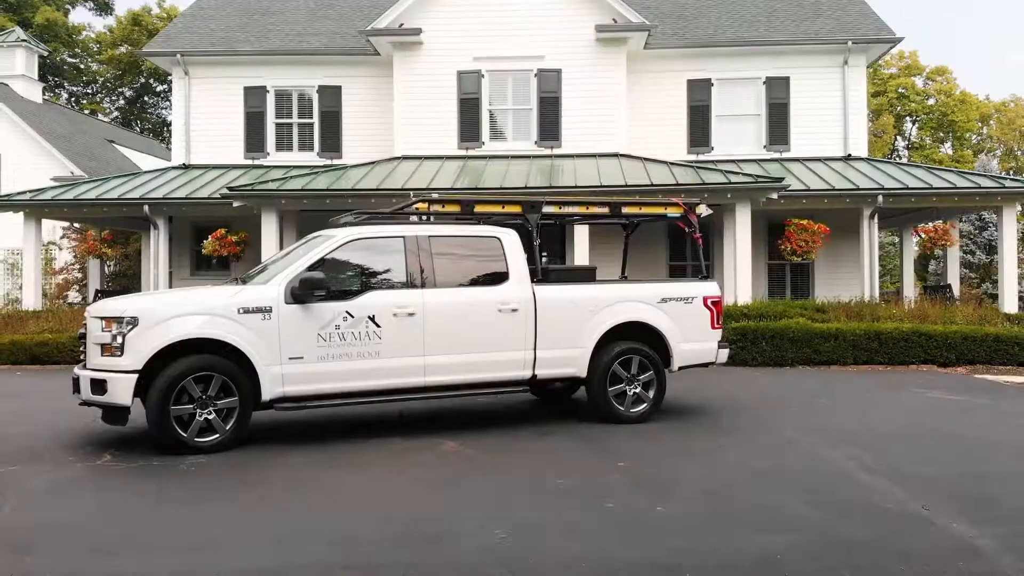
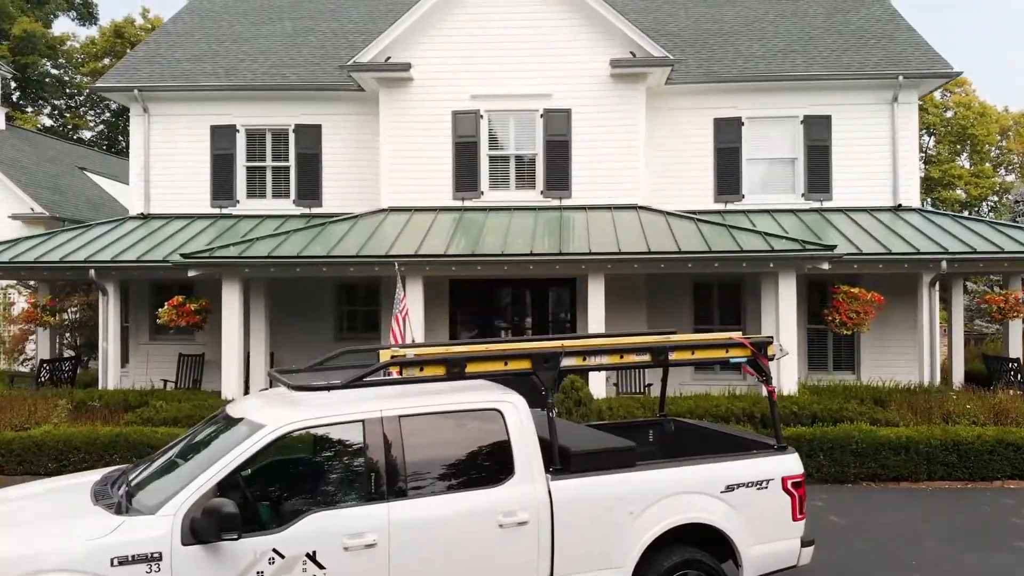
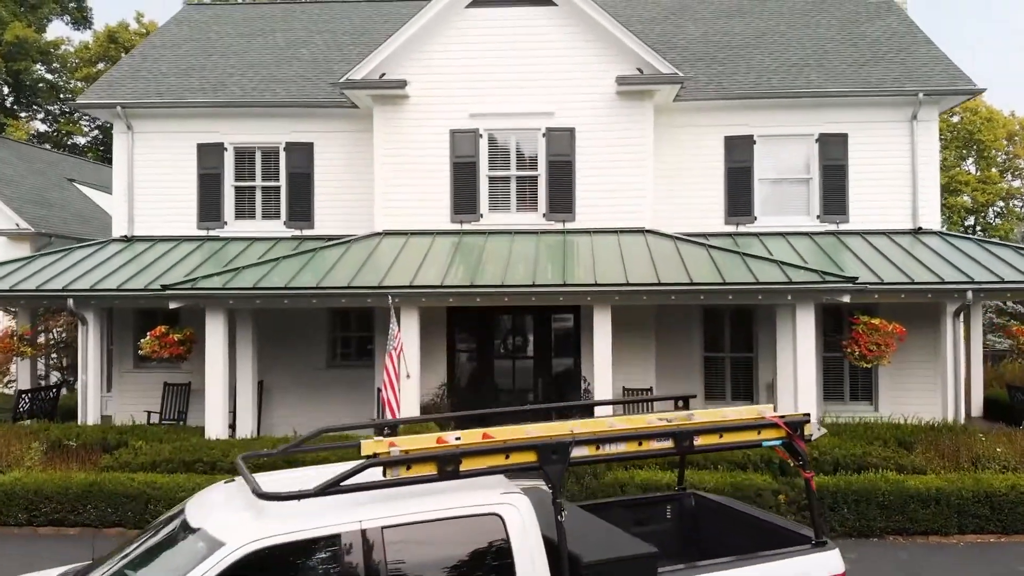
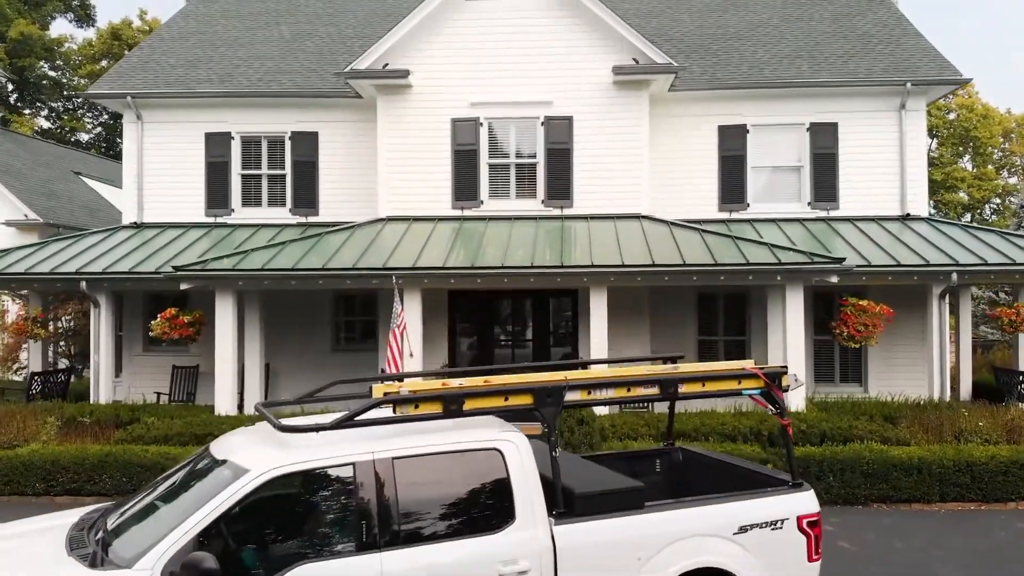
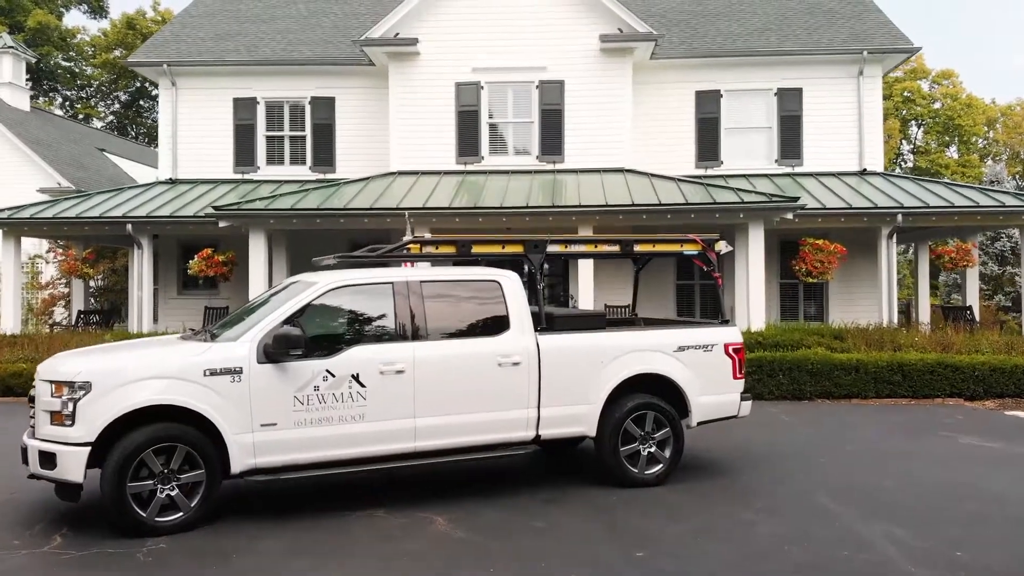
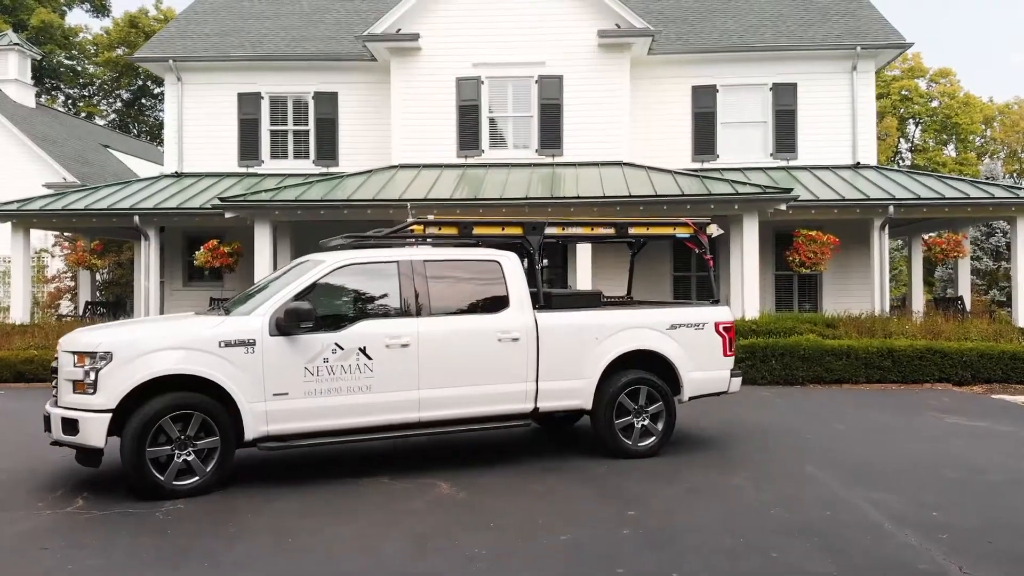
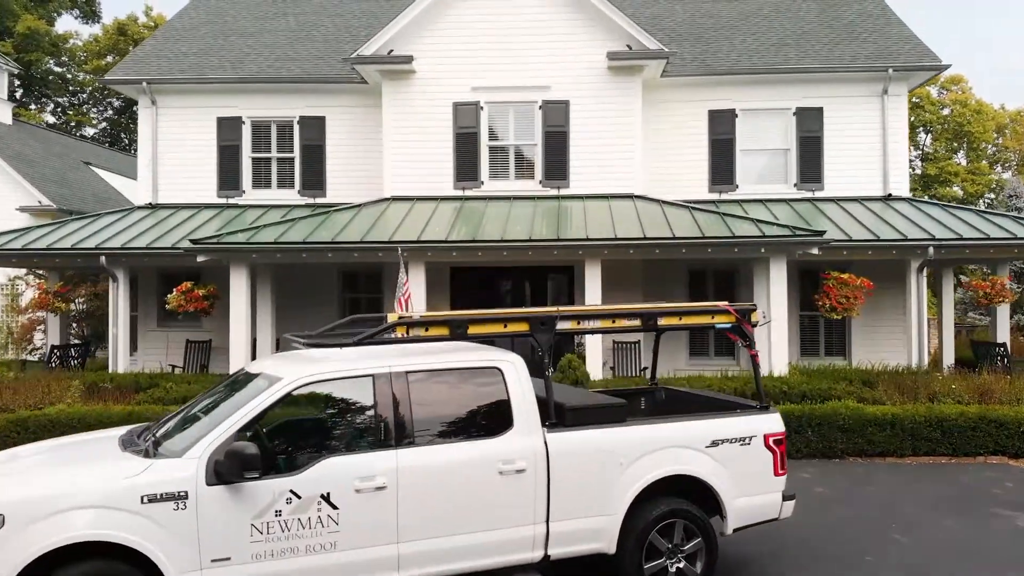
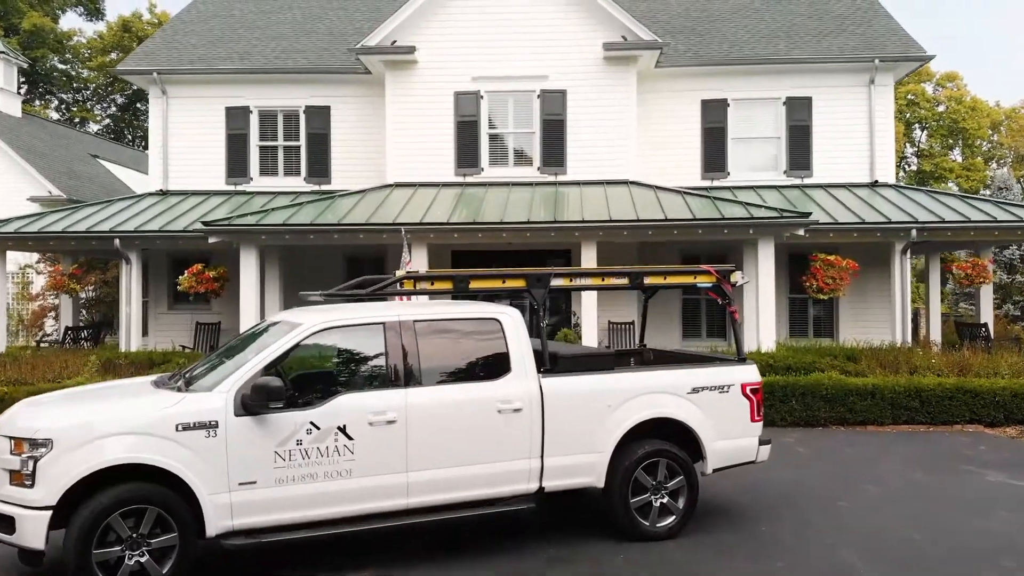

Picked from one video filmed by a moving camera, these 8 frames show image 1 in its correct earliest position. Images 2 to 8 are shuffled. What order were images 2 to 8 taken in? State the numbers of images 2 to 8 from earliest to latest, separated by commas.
6, 5, 8, 7, 2, 4, 3
